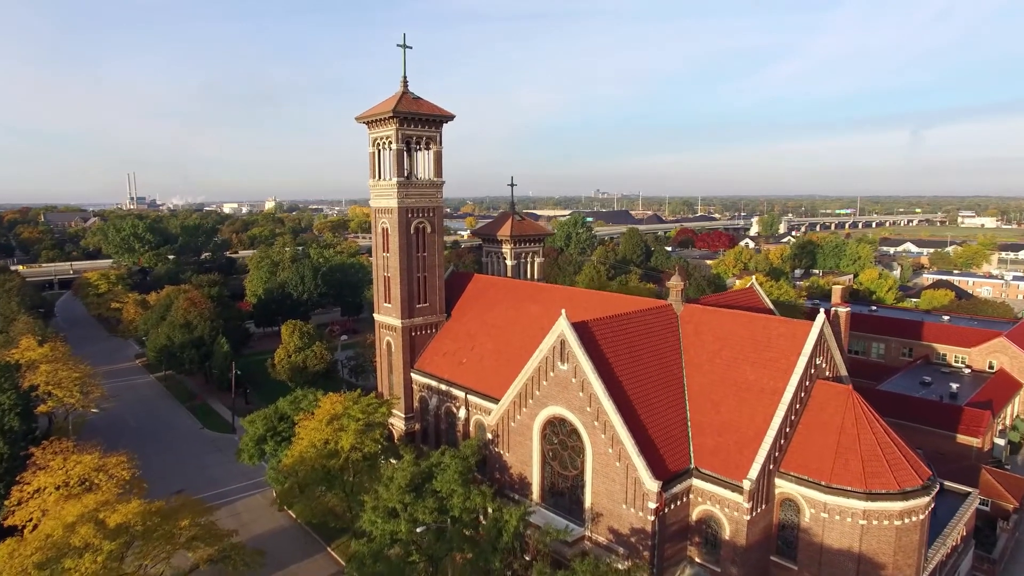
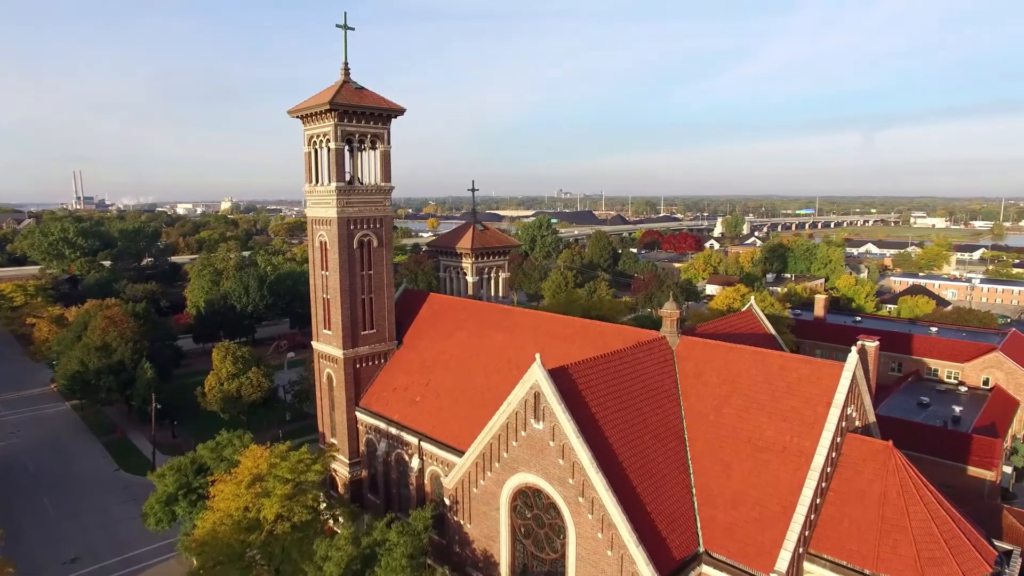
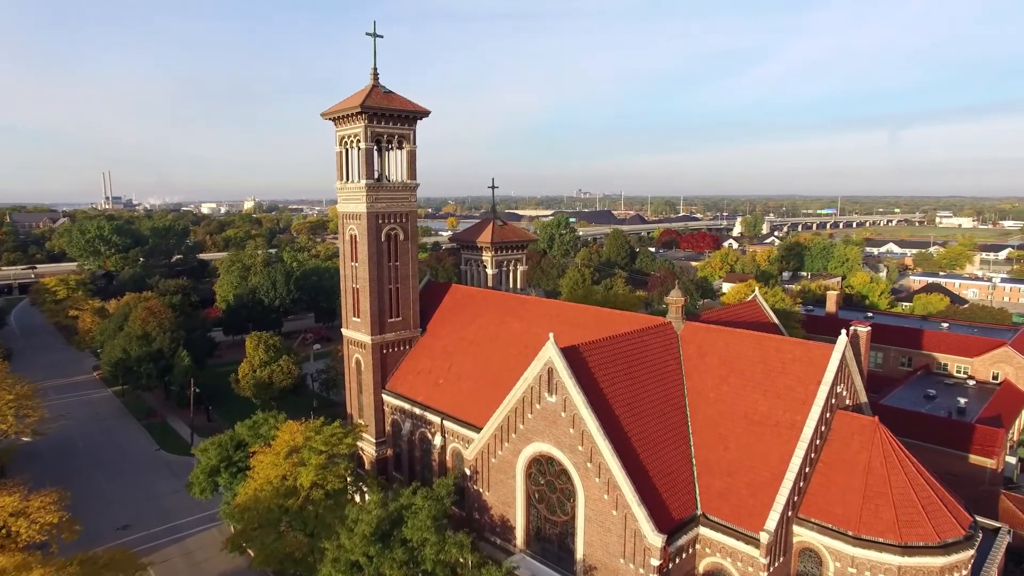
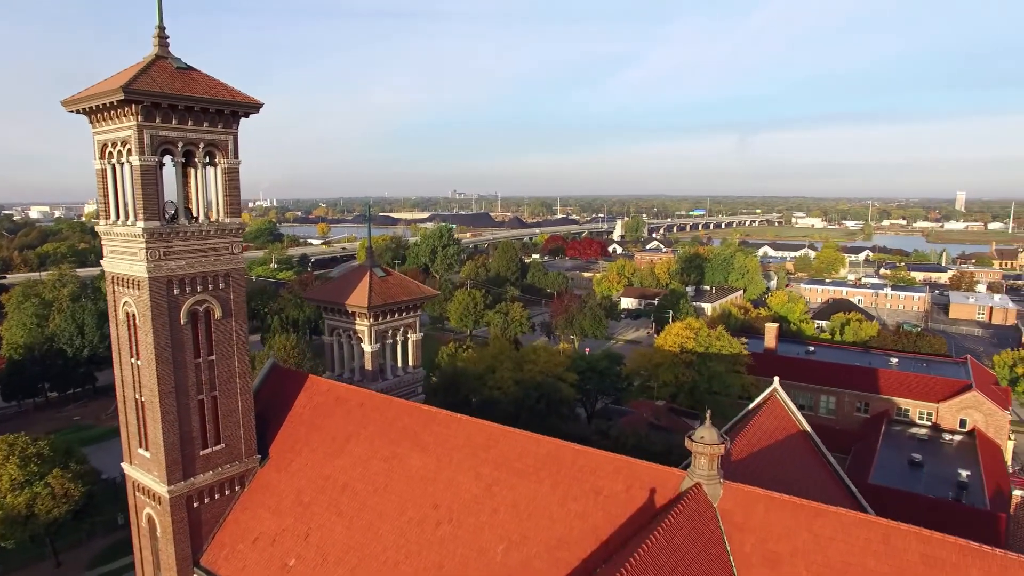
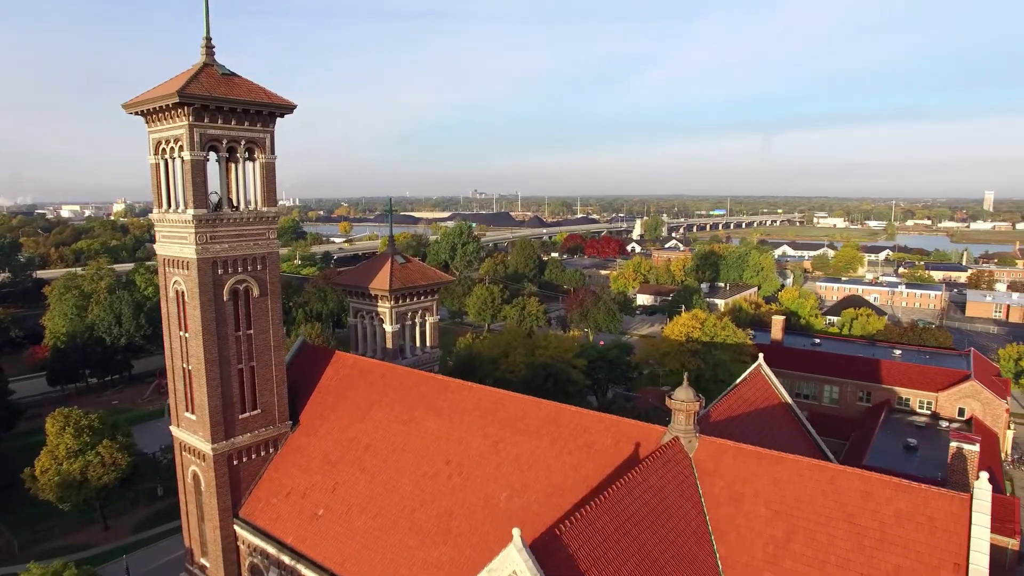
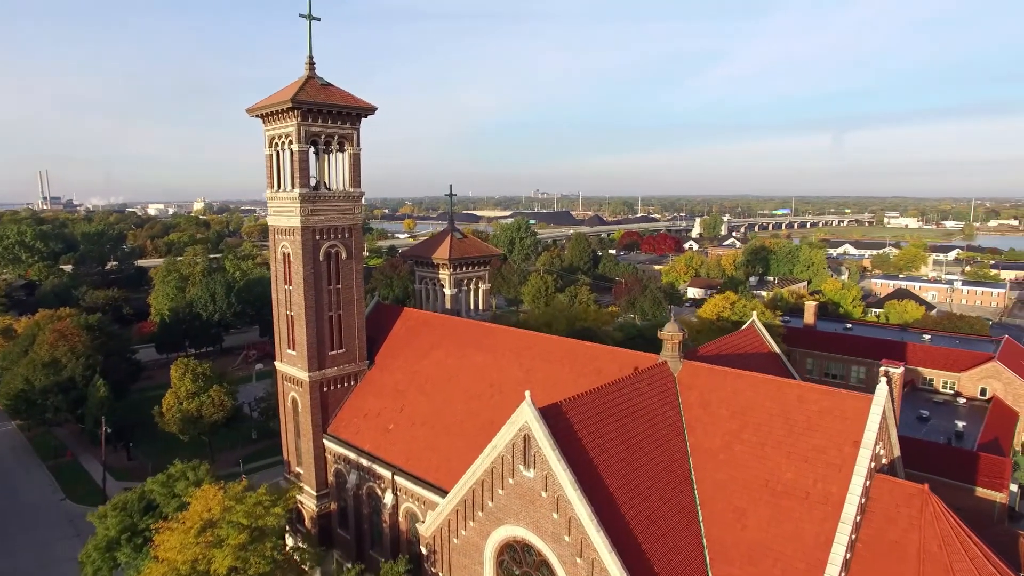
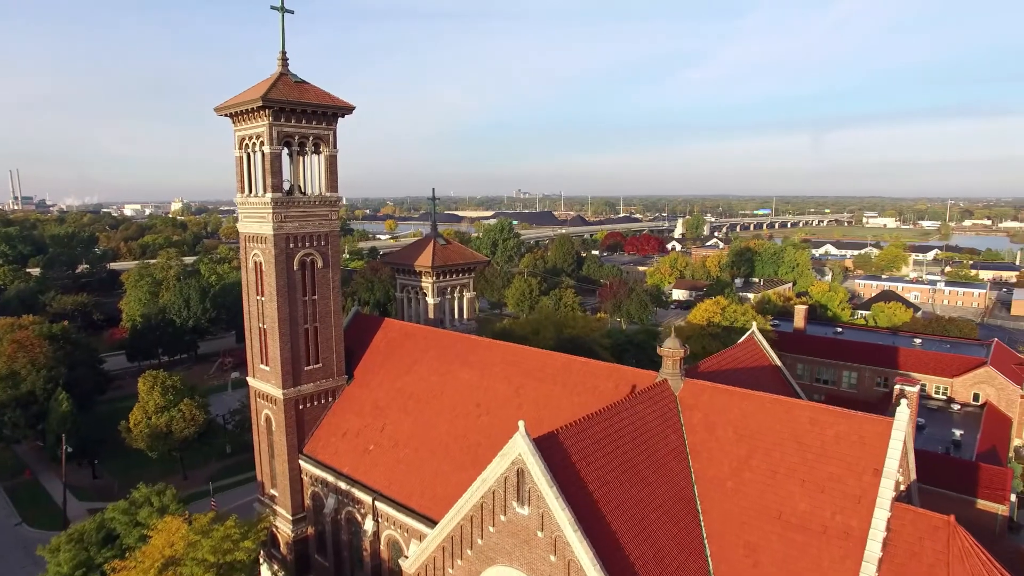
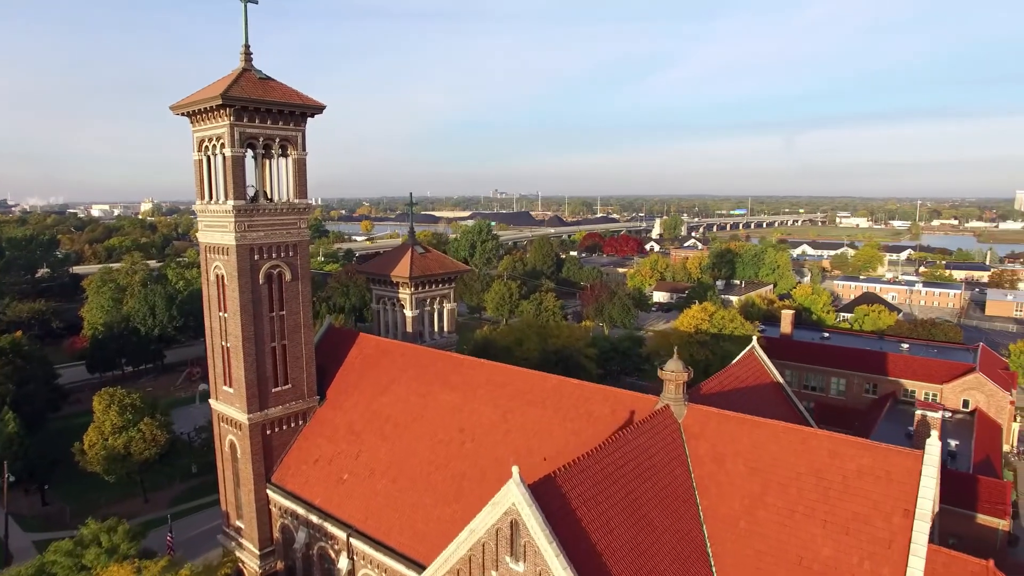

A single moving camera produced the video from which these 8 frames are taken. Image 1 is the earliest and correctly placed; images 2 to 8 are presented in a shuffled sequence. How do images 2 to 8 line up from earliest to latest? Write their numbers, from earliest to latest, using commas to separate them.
3, 2, 6, 7, 8, 5, 4
